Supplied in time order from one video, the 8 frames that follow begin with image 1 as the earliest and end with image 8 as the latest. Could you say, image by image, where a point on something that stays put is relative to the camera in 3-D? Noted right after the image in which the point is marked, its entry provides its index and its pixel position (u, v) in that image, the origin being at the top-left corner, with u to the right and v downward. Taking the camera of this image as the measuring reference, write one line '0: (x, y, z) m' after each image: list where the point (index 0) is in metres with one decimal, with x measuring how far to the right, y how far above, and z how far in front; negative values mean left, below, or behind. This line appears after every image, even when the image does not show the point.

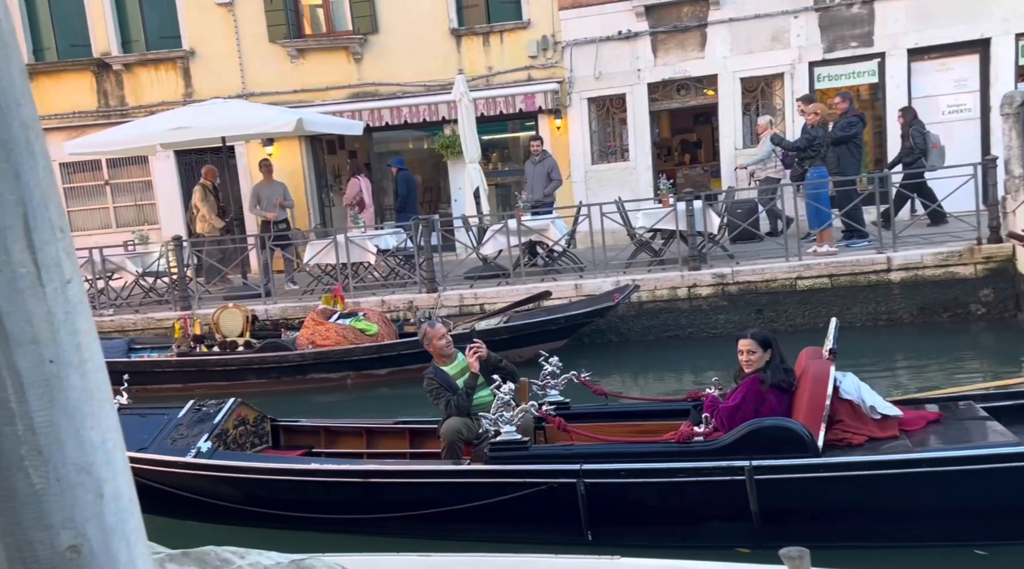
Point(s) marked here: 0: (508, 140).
0: (-0.1, +2.5, +15.7) m
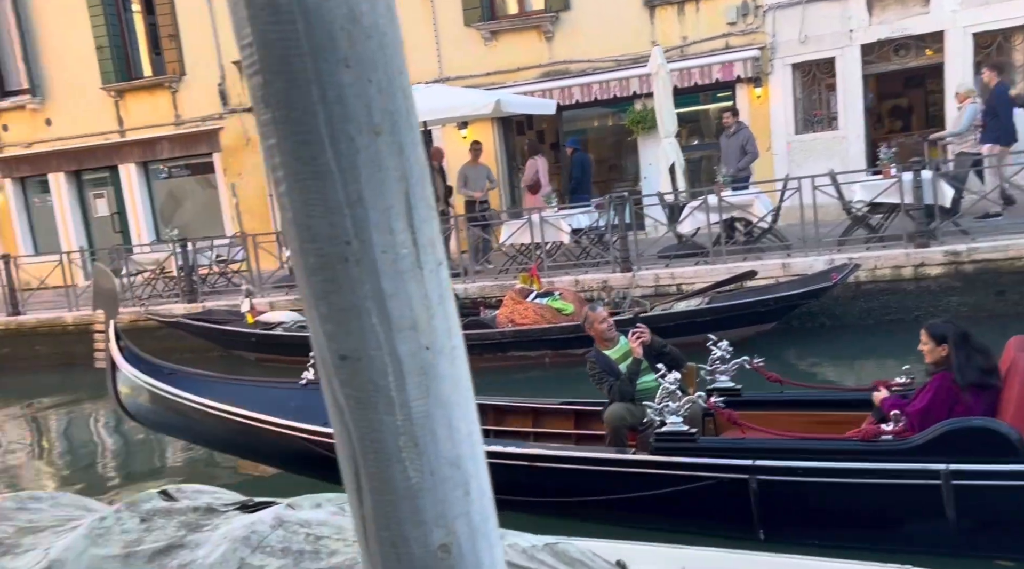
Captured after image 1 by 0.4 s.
0: (+3.1, +2.8, +15.1) m
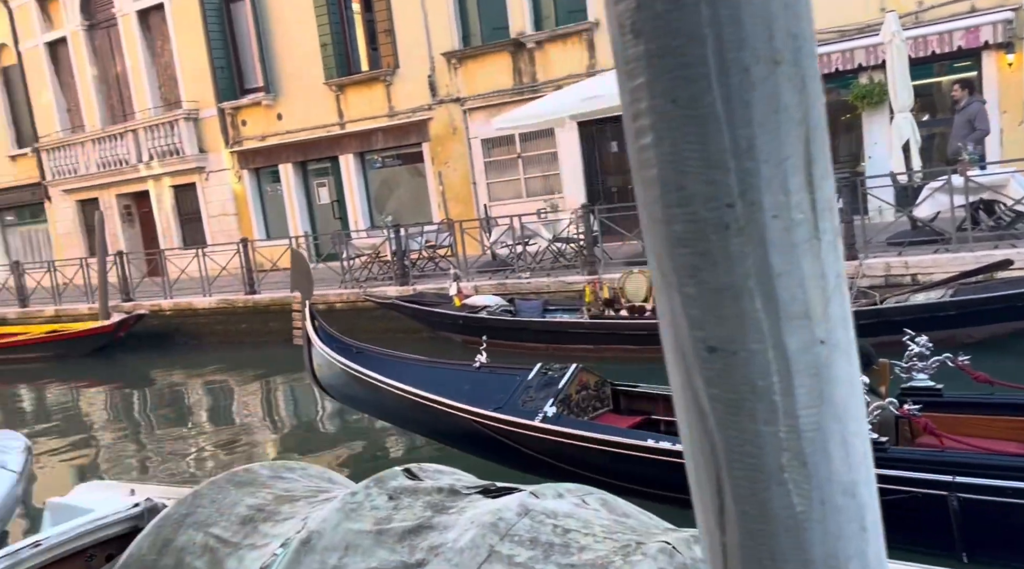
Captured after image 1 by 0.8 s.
0: (+6.2, +2.9, +13.8) m
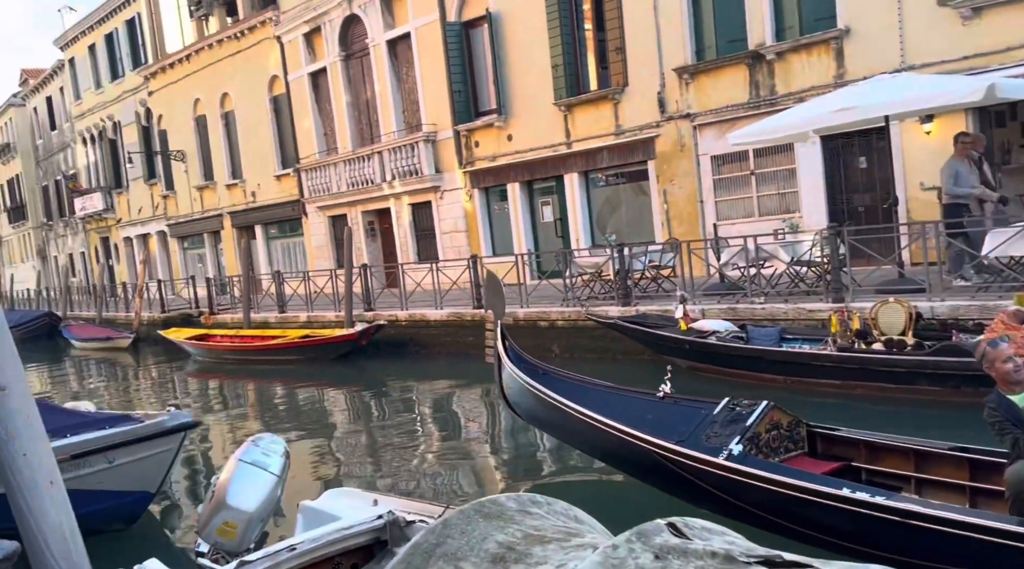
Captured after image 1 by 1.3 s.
0: (+9.4, +2.4, +11.7) m
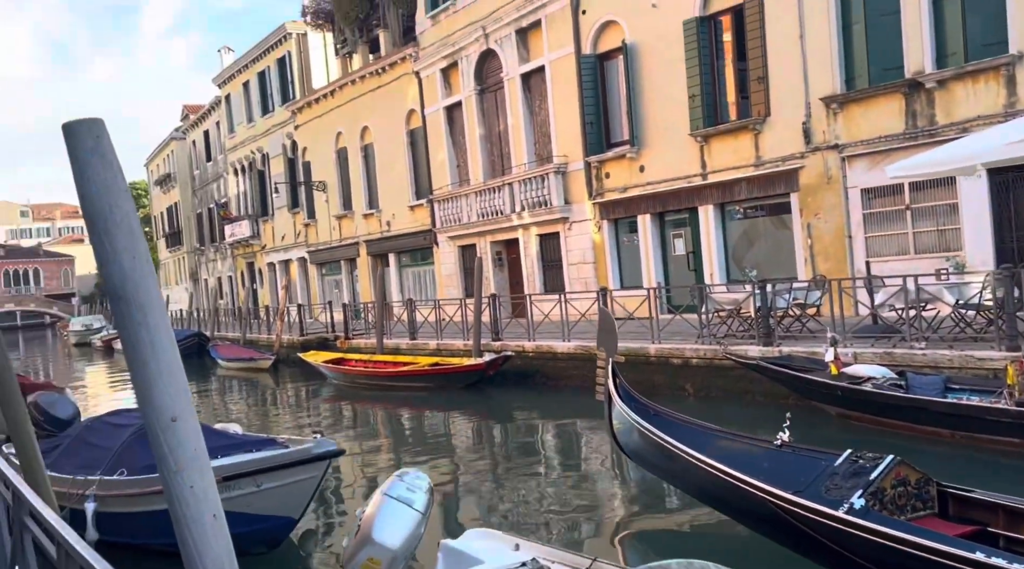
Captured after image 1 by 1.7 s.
0: (+11.0, +1.8, +10.2) m
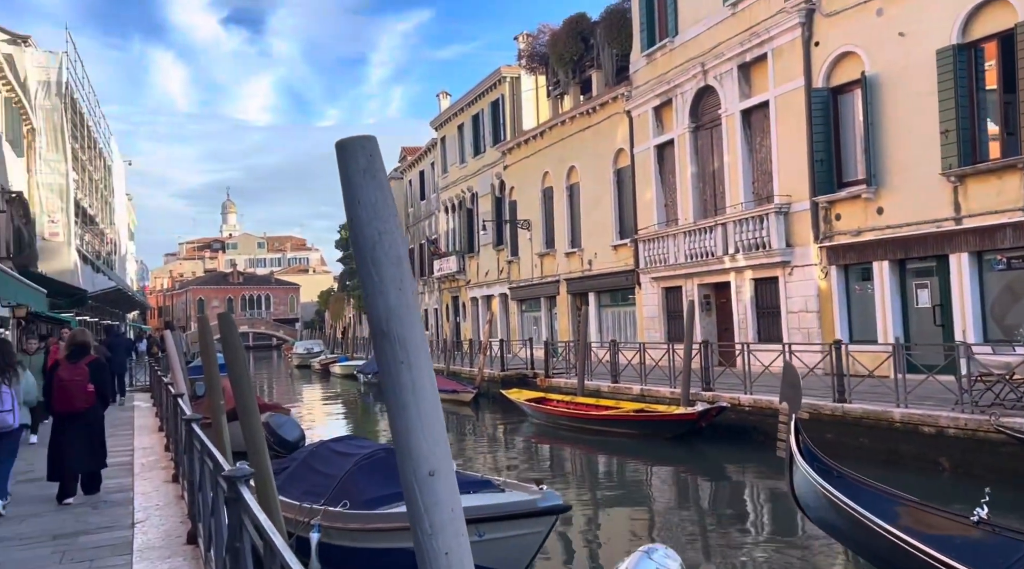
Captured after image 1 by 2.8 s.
0: (+13.1, +0.9, +7.0) m
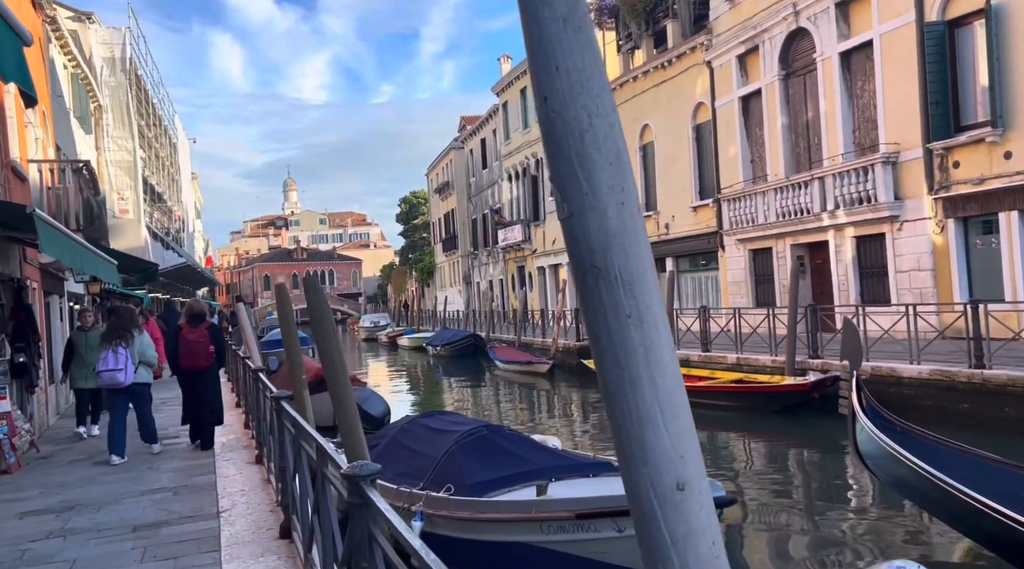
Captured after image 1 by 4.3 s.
0: (+13.9, +1.5, +5.2) m
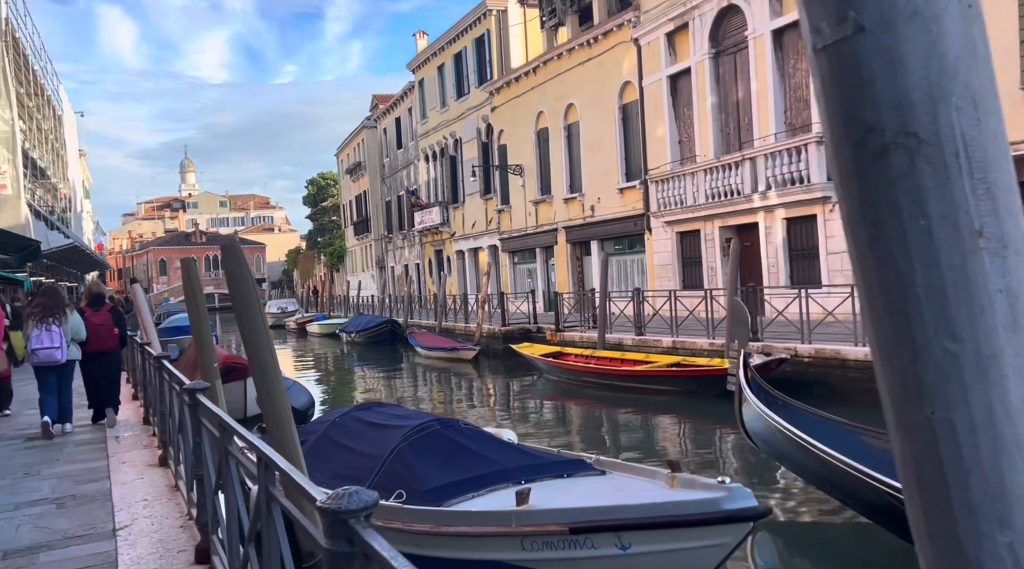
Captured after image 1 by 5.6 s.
0: (+13.7, +1.6, +5.7) m
